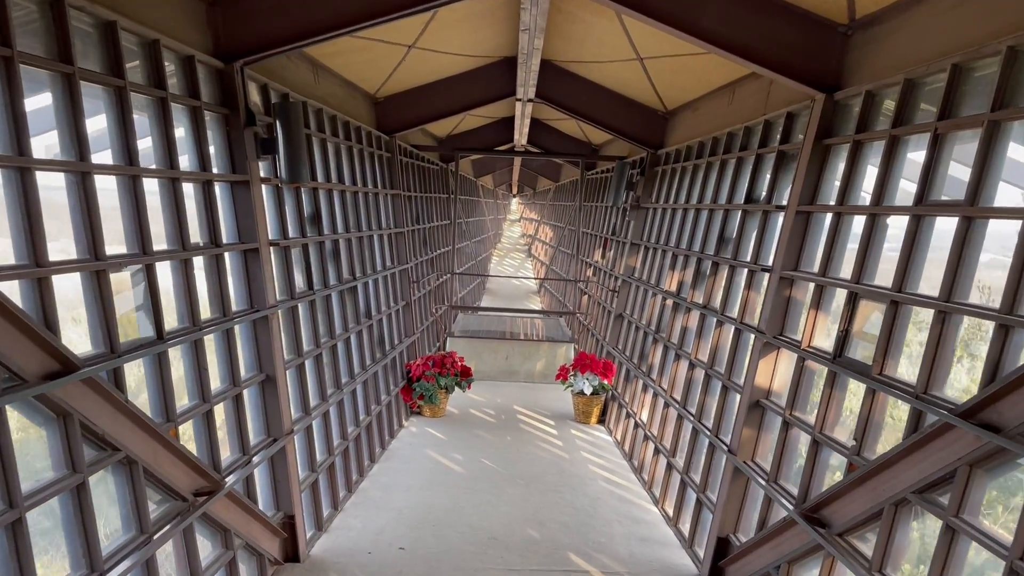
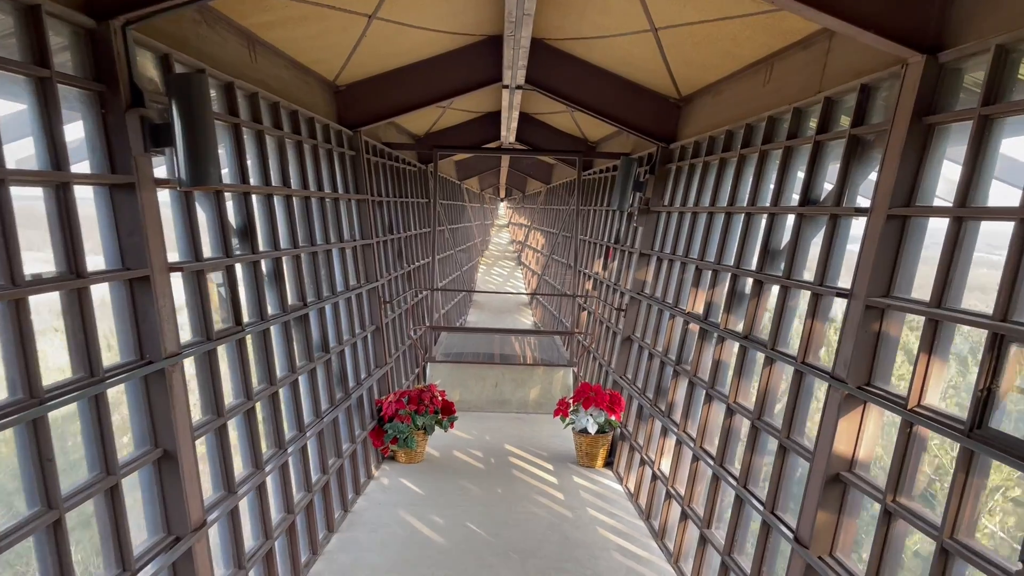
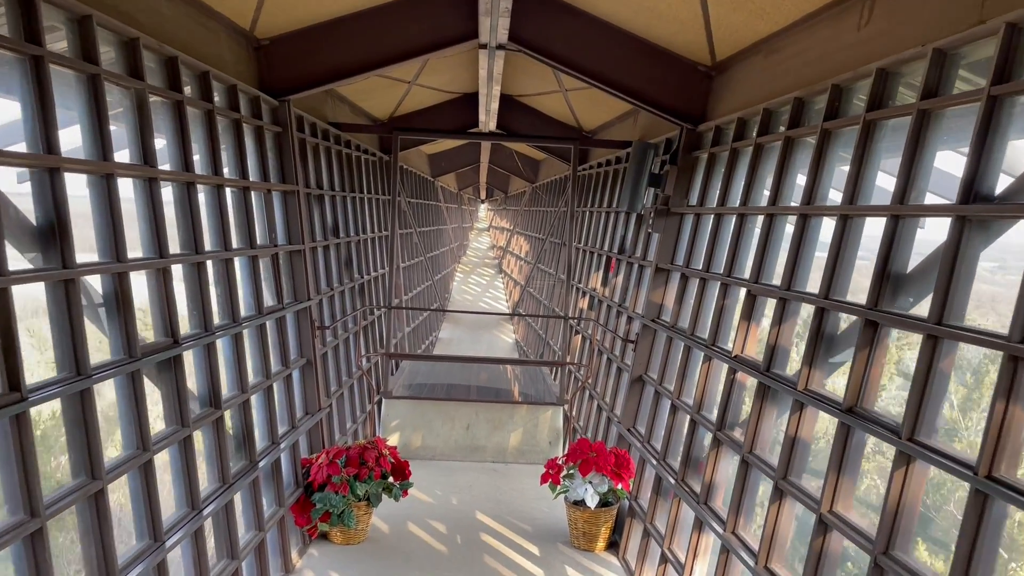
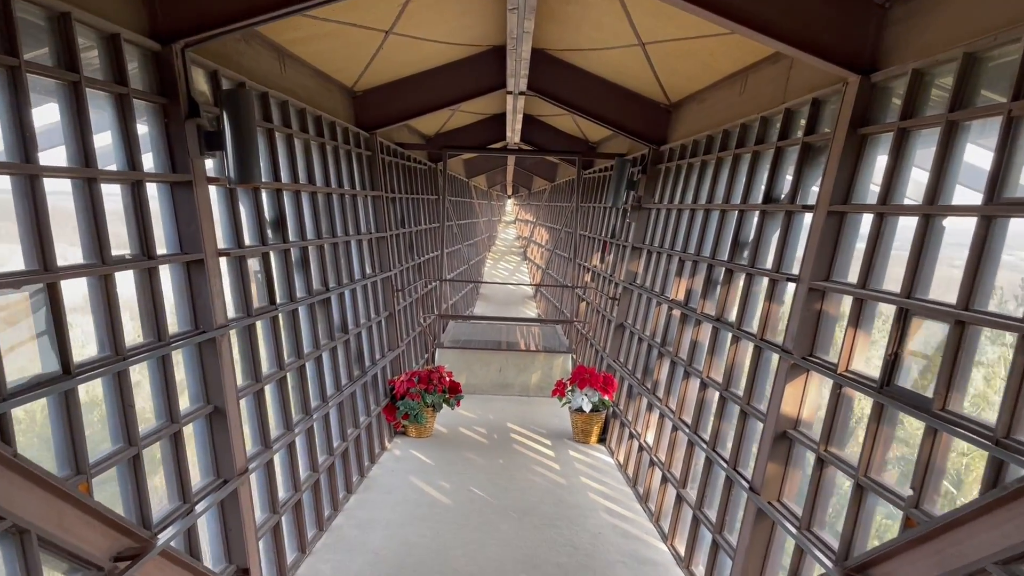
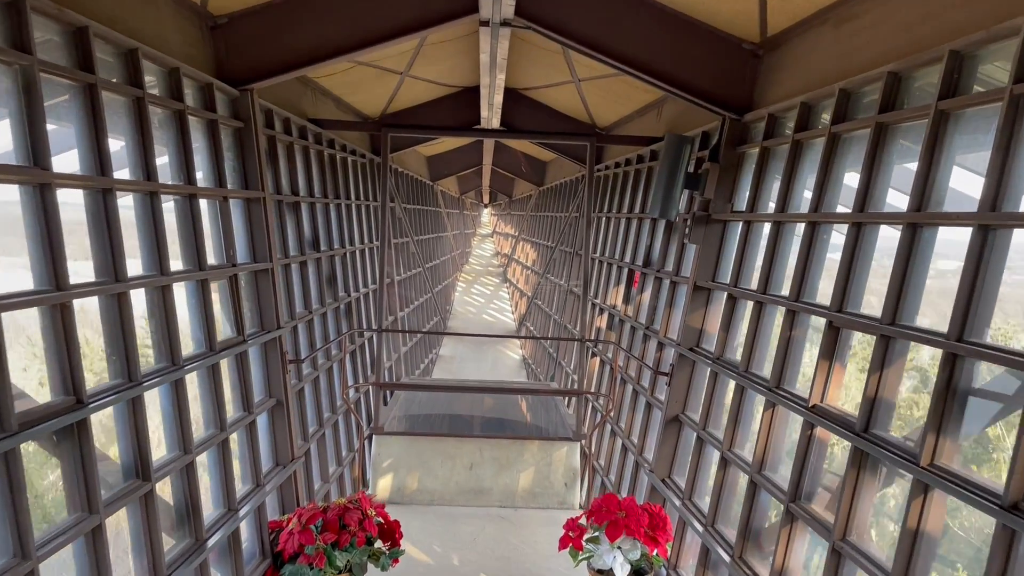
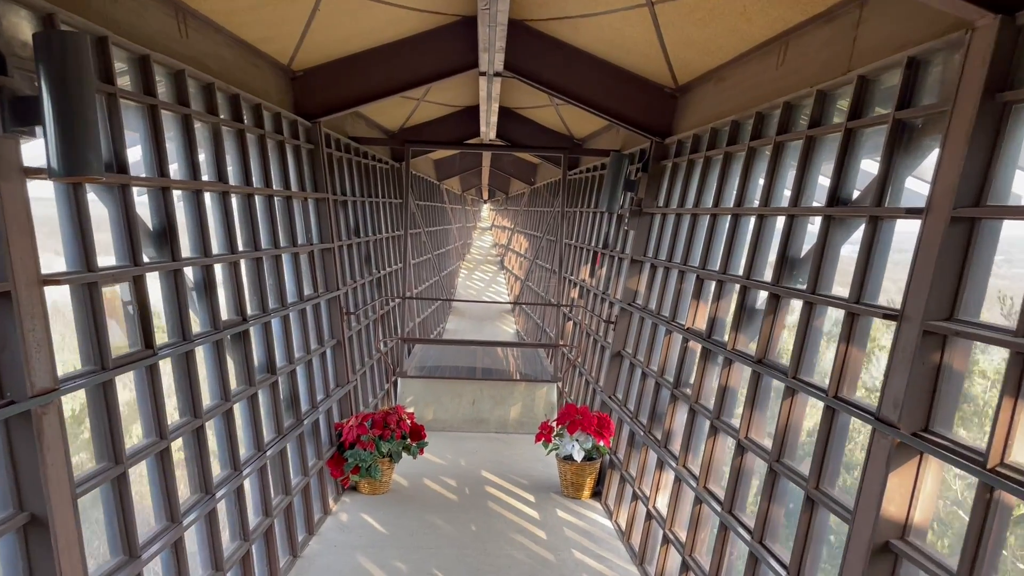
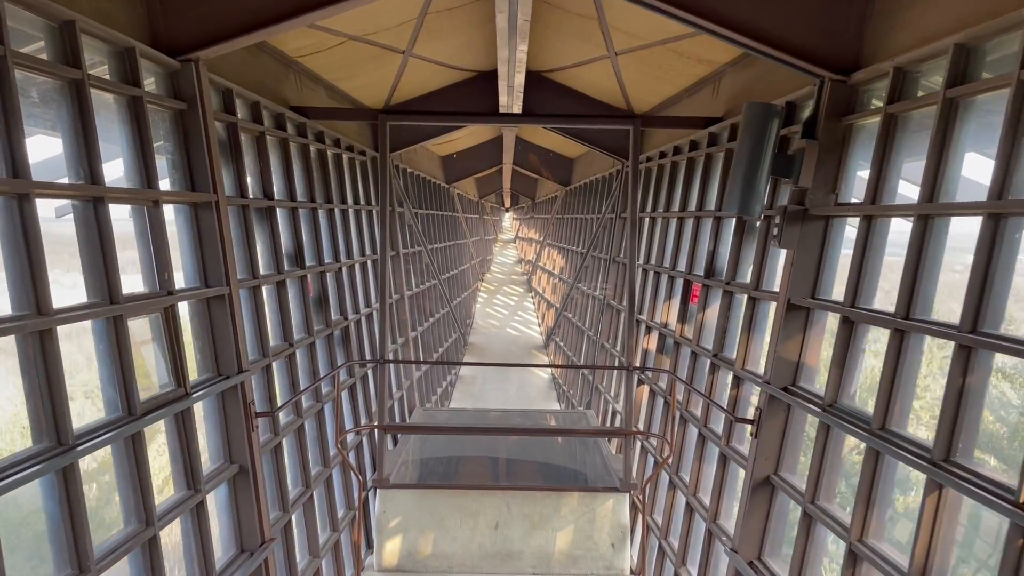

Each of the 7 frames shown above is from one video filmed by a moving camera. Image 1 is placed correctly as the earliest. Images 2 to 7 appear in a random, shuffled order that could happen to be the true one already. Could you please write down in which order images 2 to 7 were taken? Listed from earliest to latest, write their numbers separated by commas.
4, 2, 6, 3, 5, 7
